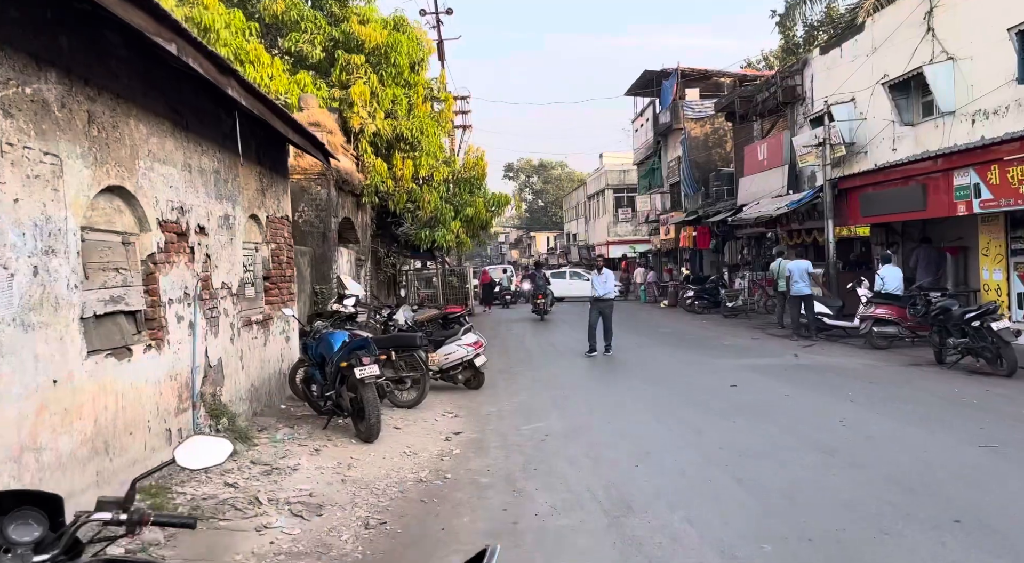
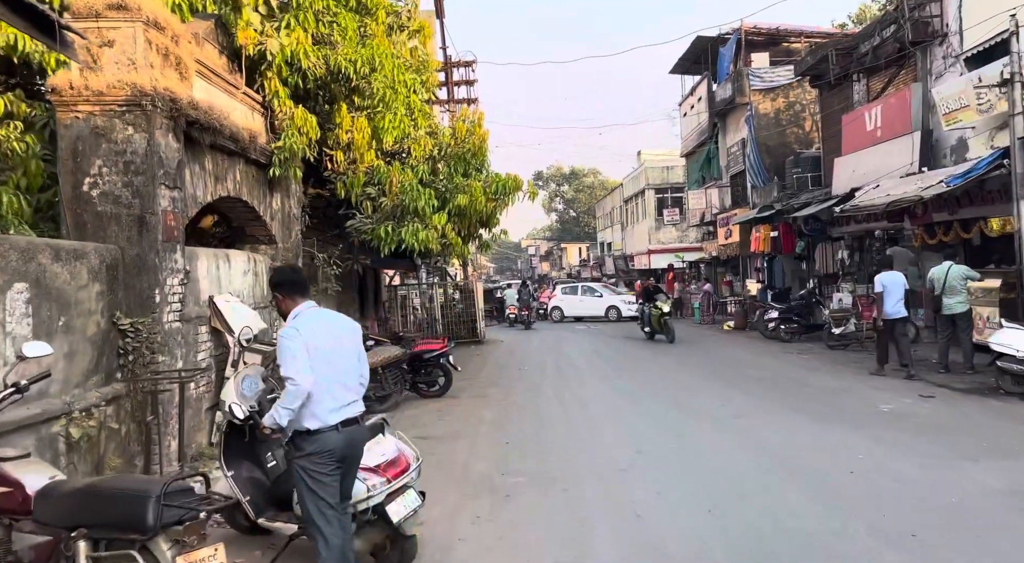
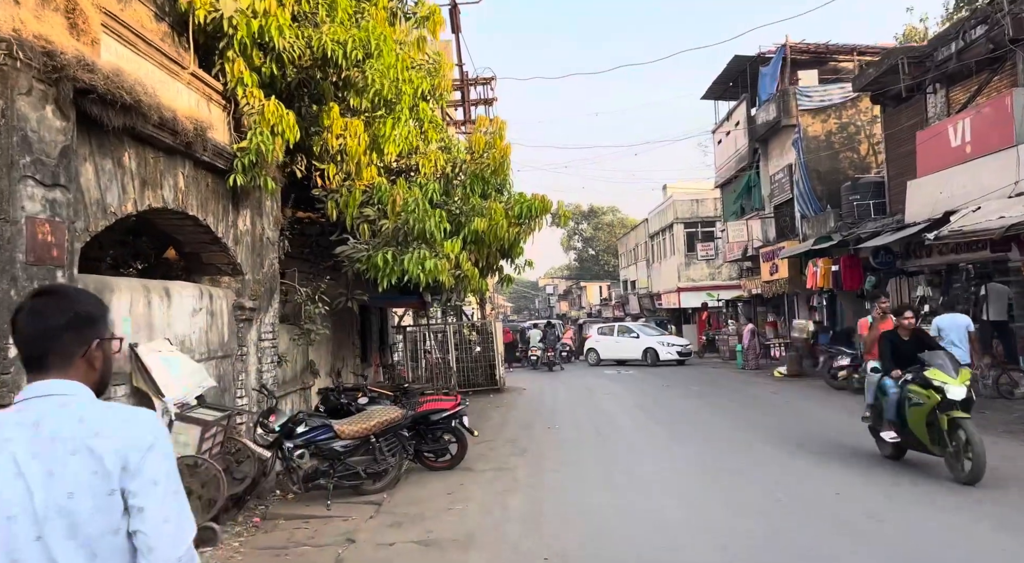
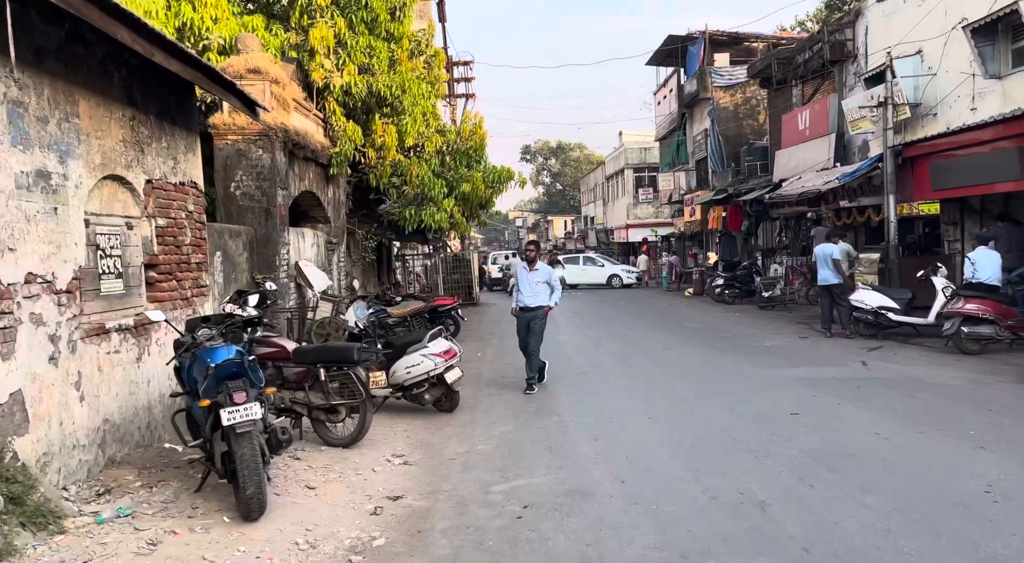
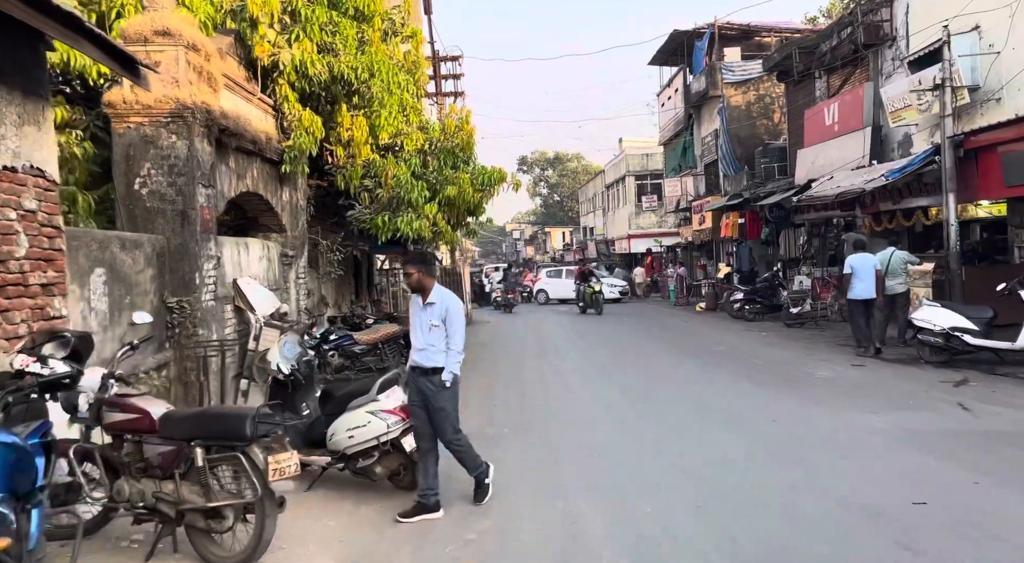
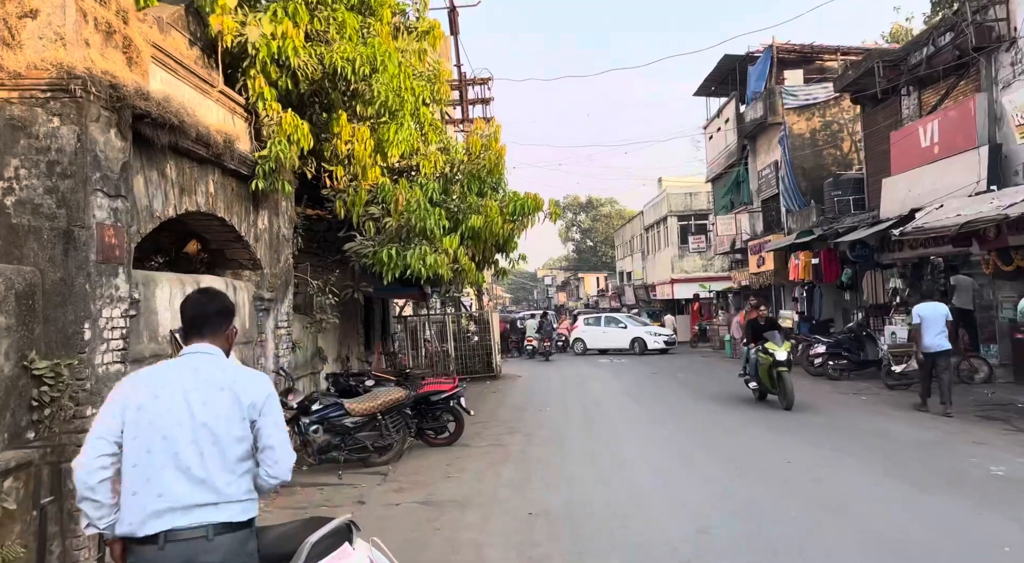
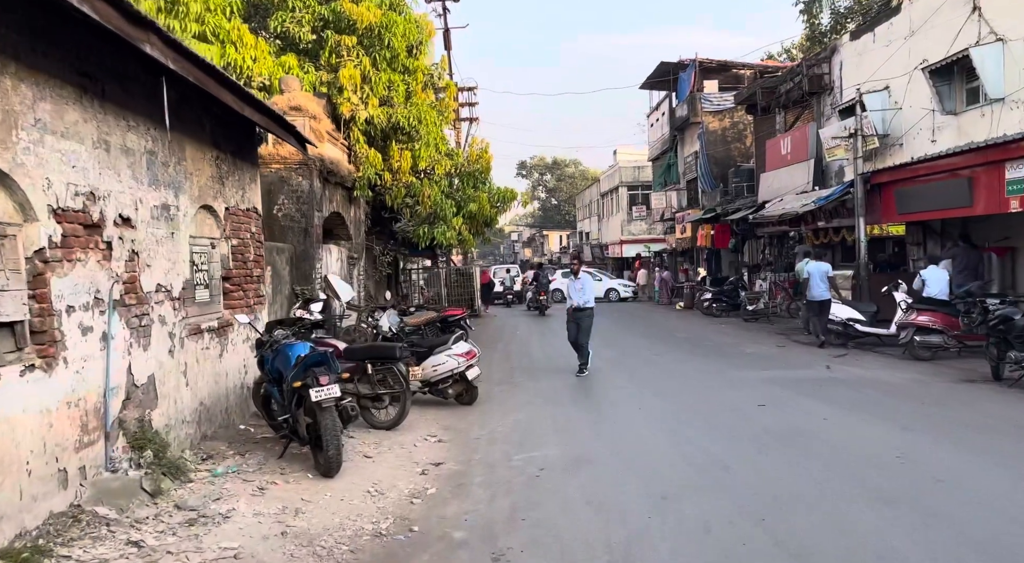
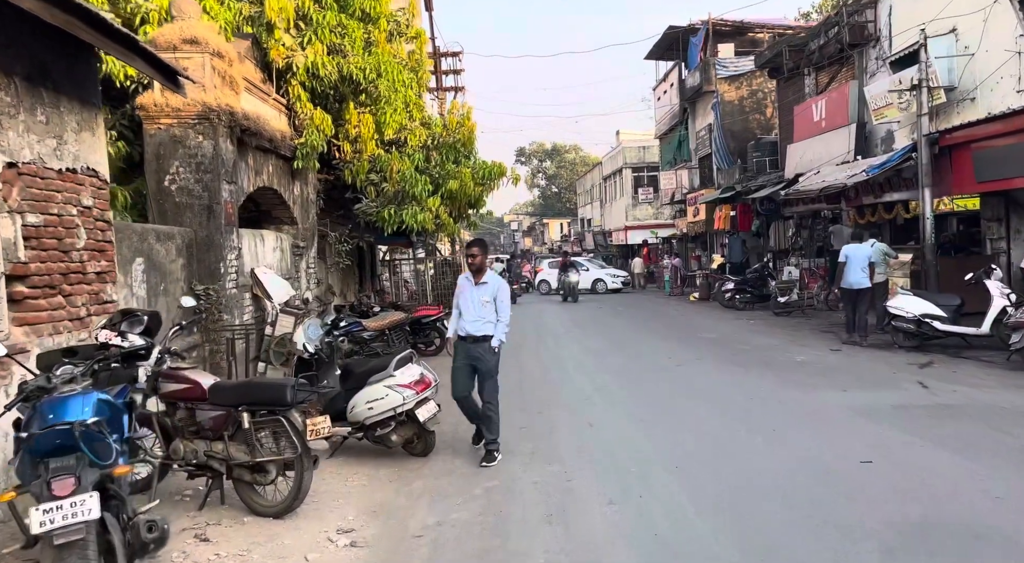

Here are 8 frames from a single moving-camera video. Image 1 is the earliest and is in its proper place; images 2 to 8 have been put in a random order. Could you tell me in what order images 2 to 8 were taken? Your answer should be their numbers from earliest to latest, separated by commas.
7, 4, 8, 5, 2, 6, 3
